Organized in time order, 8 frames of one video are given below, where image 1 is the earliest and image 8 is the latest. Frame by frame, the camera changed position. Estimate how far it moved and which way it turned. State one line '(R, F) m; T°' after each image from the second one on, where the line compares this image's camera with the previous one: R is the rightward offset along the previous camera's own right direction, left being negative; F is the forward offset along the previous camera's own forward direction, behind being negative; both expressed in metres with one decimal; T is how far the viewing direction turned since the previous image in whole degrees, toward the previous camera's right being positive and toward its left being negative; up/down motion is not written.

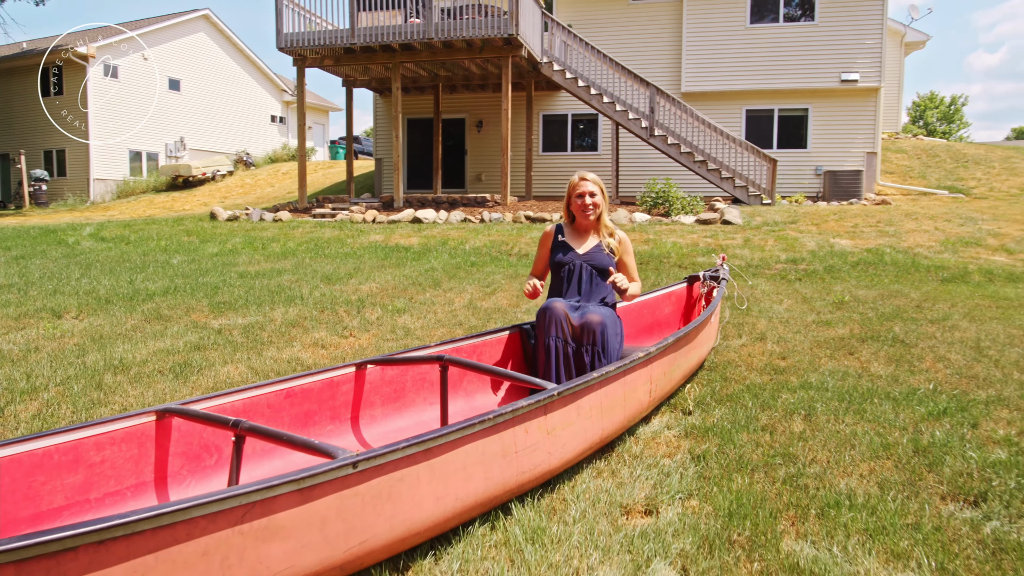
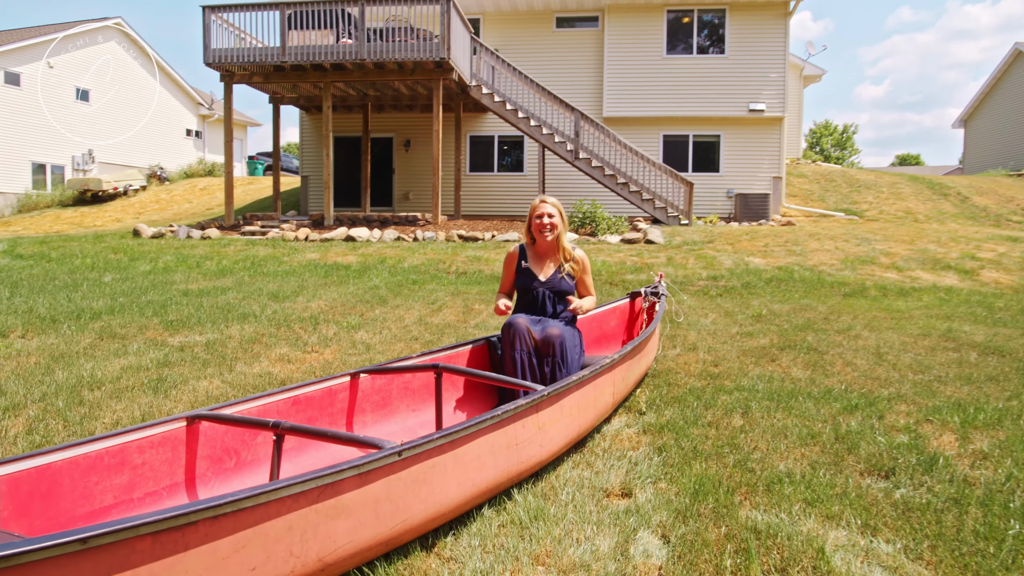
(-0.3, -0.3) m; +6°
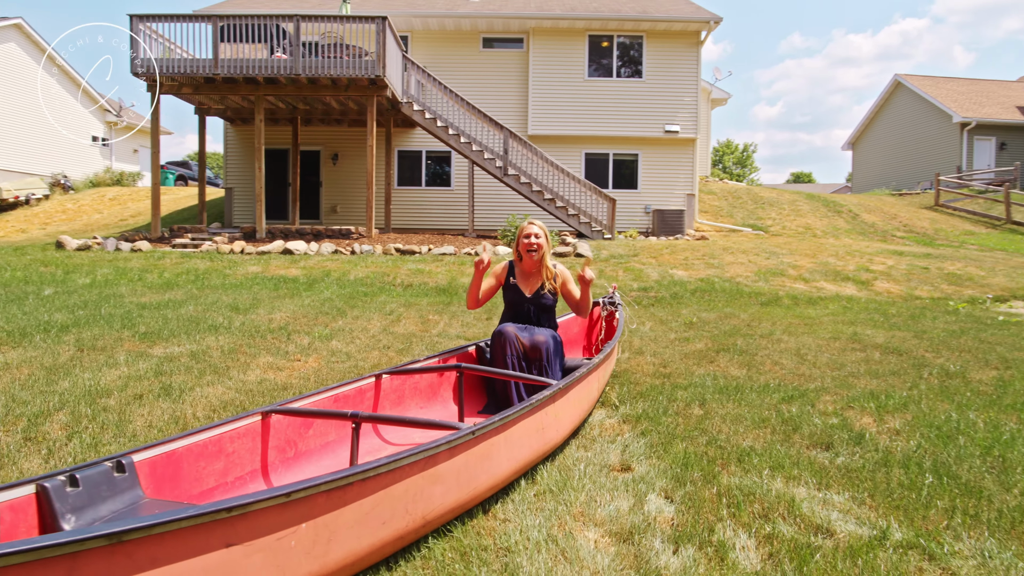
(-0.4, -0.4) m; +7°
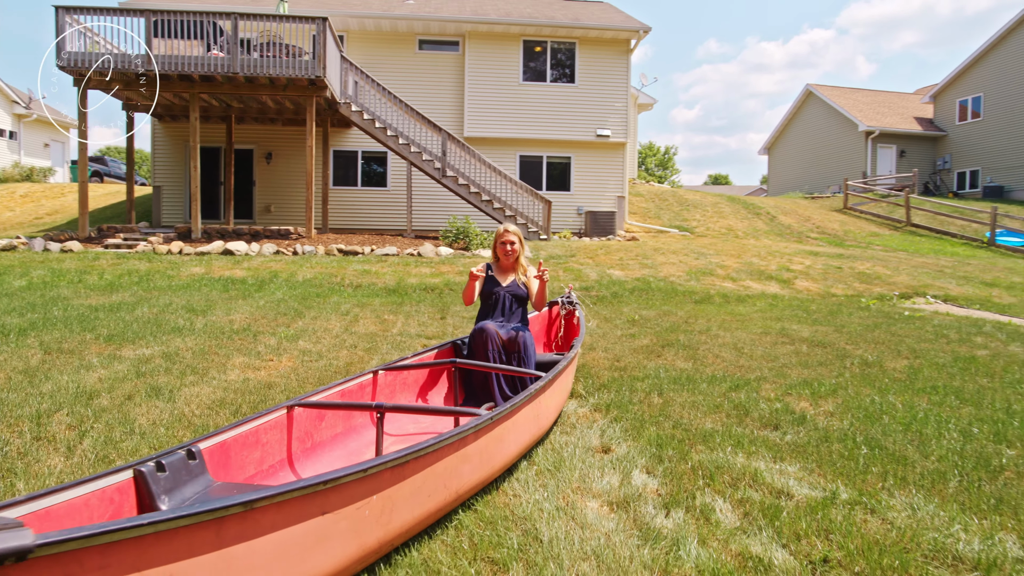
(-0.3, -0.3) m; +6°
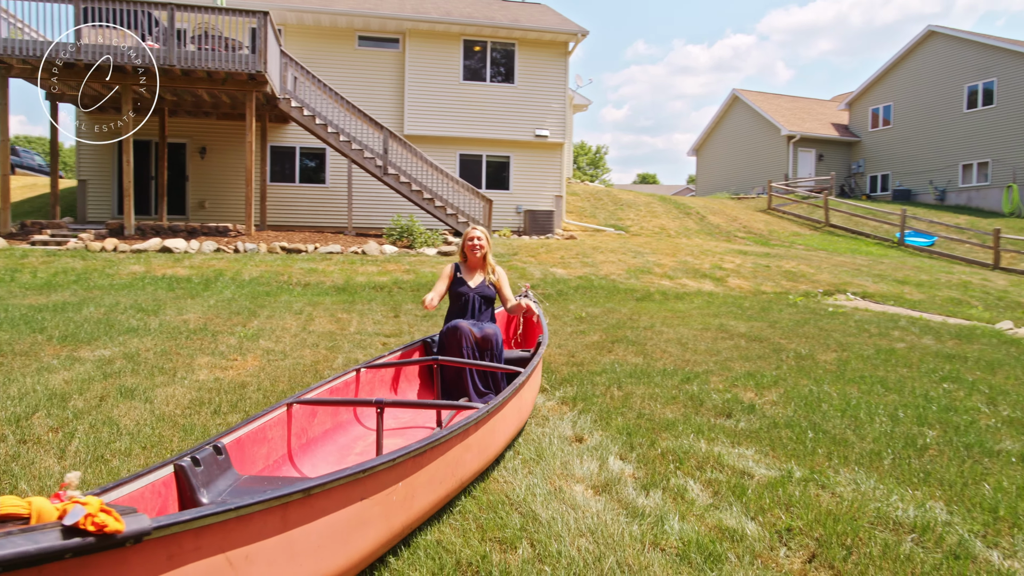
(-0.2, -0.2) m; +5°
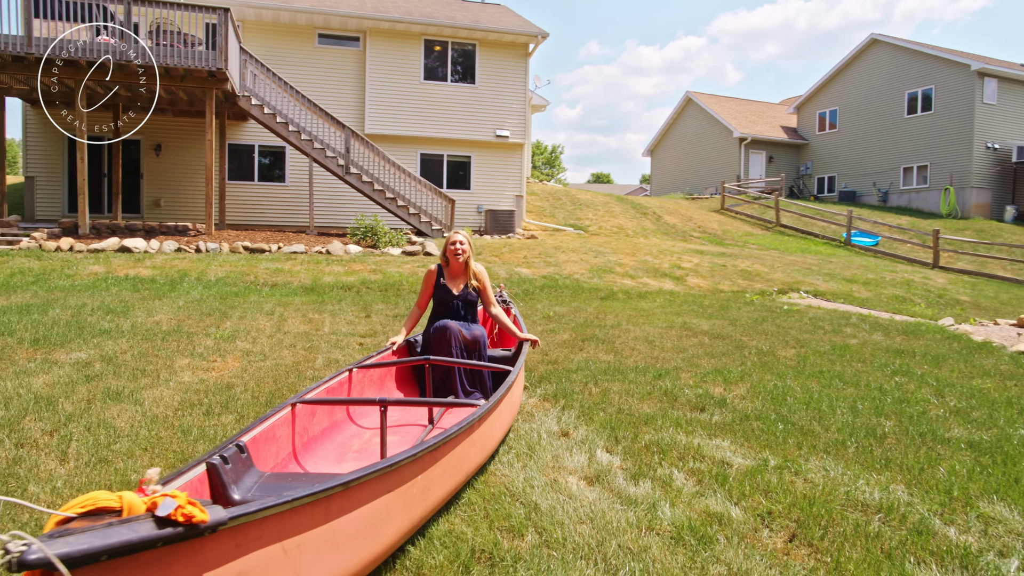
(-0.2, -0.1) m; +4°
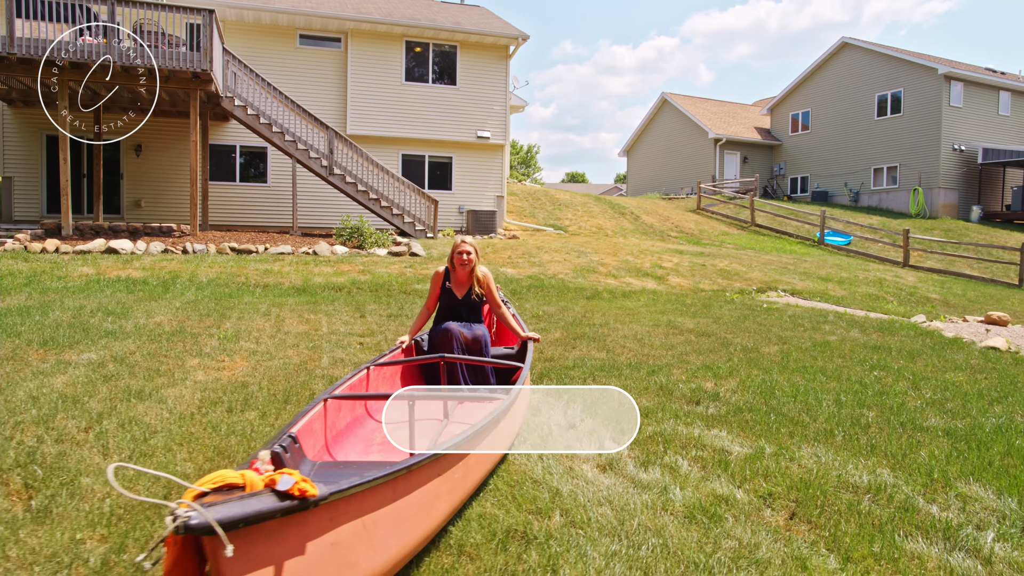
(-0.2, -0.2) m; +2°
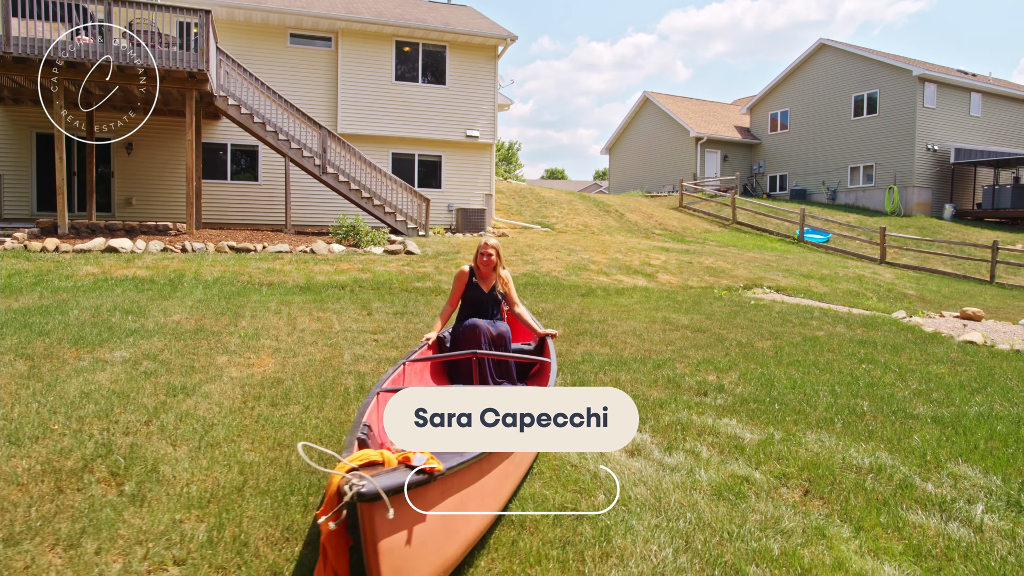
(-0.3, -0.3) m; +2°
